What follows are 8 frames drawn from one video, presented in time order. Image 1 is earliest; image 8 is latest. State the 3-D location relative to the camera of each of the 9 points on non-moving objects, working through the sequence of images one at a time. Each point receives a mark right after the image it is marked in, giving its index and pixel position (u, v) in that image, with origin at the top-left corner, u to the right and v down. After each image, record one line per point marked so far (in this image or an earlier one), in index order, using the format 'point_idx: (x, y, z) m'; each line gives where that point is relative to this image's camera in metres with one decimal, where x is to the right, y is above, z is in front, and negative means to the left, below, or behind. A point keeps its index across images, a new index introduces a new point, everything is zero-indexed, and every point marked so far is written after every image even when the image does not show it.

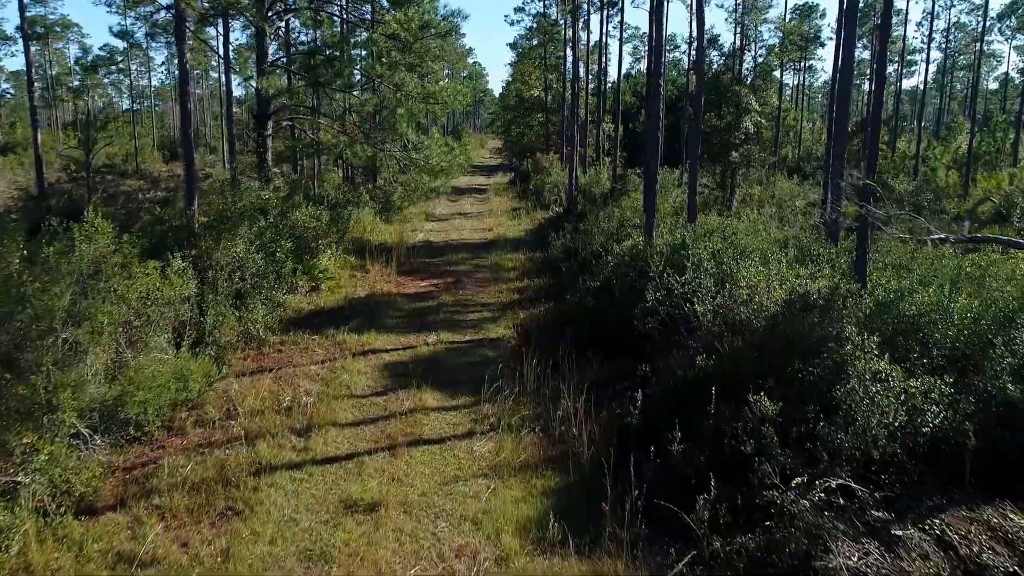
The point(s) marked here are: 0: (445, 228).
0: (-1.8, +1.6, +16.8) m
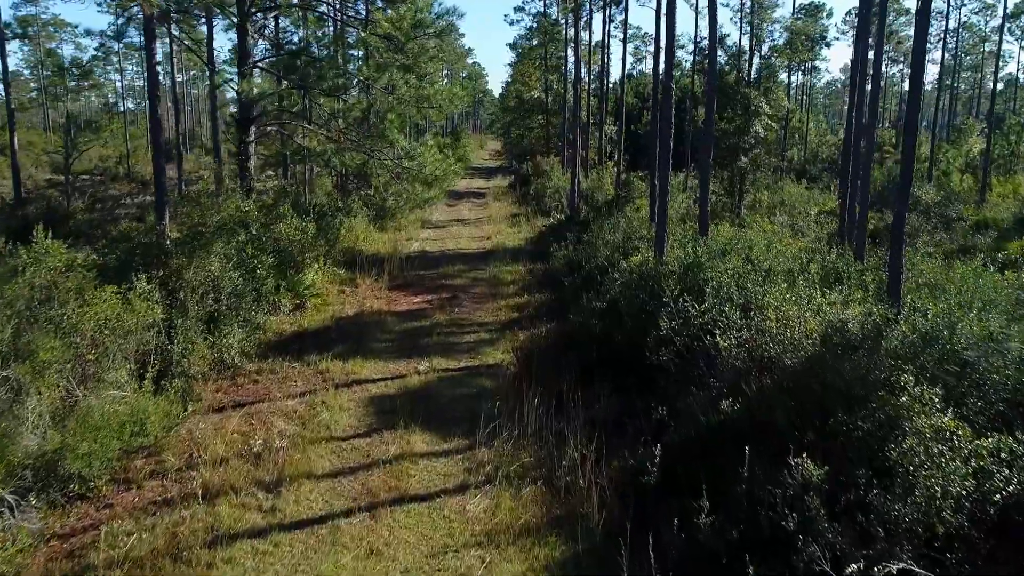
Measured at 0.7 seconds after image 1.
0: (-1.8, +1.3, +16.1) m
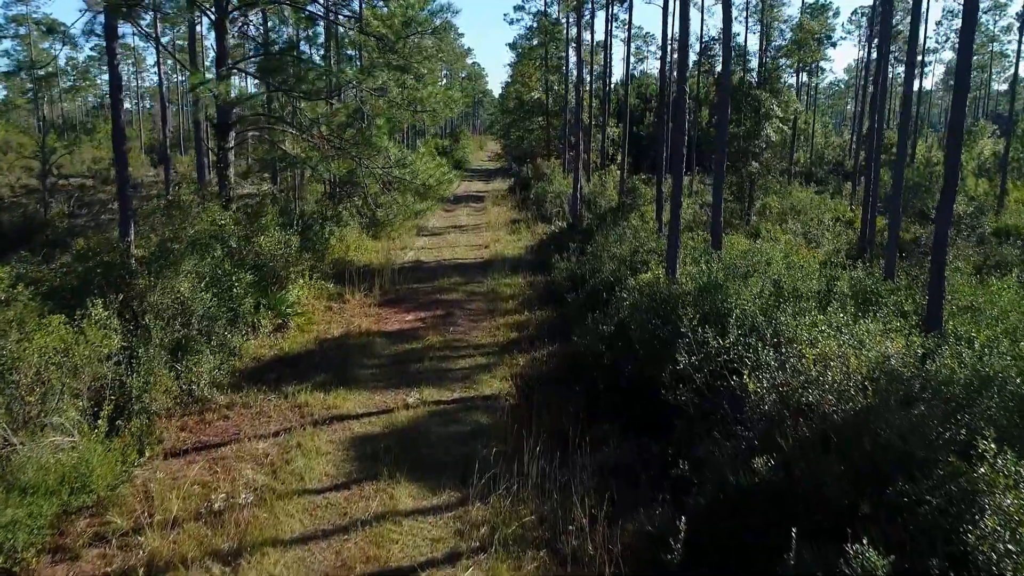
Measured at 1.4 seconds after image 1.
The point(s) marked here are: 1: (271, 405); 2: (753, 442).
0: (-1.8, +1.0, +15.4) m
1: (-2.5, -1.2, +6.7) m
2: (+1.7, -1.1, +4.6) m
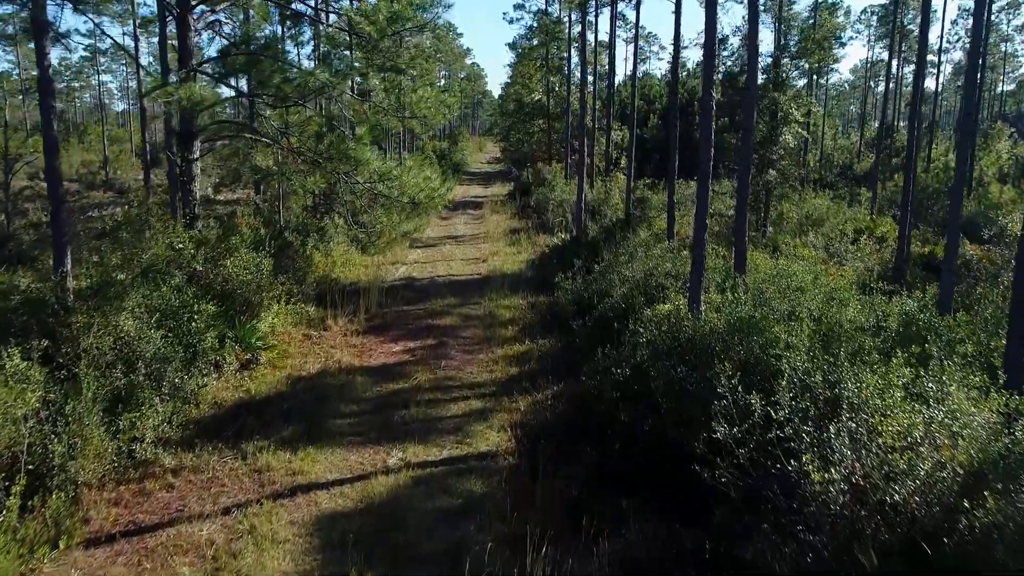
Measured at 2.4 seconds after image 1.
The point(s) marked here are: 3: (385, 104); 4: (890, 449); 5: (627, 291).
0: (-1.8, +0.7, +14.3) m
1: (-2.5, -1.6, +5.6) m
2: (+1.7, -1.5, +3.6) m
3: (-1.8, +2.6, +8.9) m
4: (+2.3, -1.0, +3.8) m
5: (+1.6, -0.1, +8.6) m
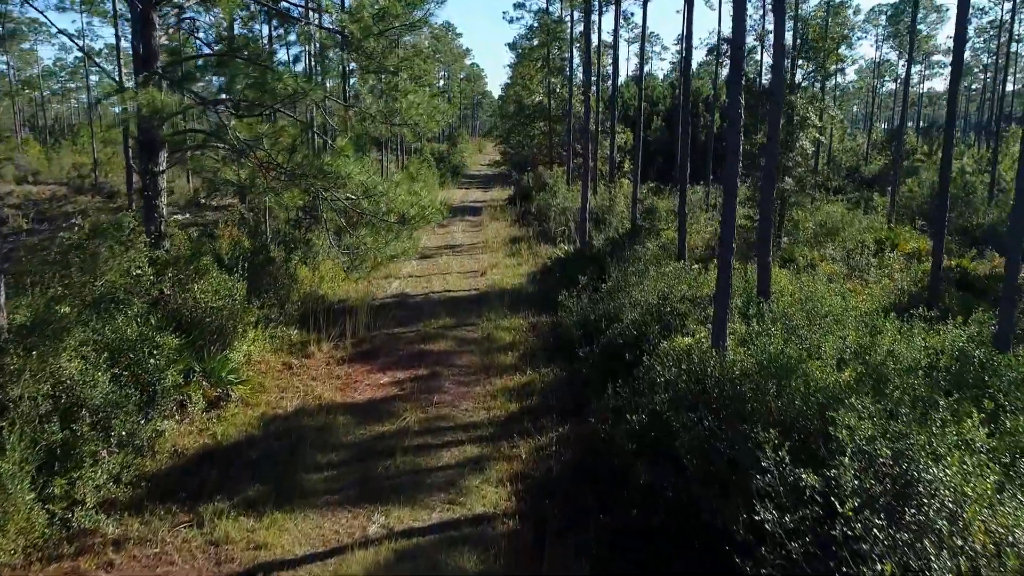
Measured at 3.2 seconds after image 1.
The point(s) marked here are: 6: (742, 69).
0: (-1.8, +0.4, +13.5) m
1: (-2.5, -1.9, +4.8) m
2: (+1.7, -1.8, +2.8) m
3: (-1.8, +2.3, +8.1) m
4: (+2.3, -1.3, +3.0) m
5: (+1.6, -0.4, +7.7) m
6: (+2.1, +2.0, +5.8) m
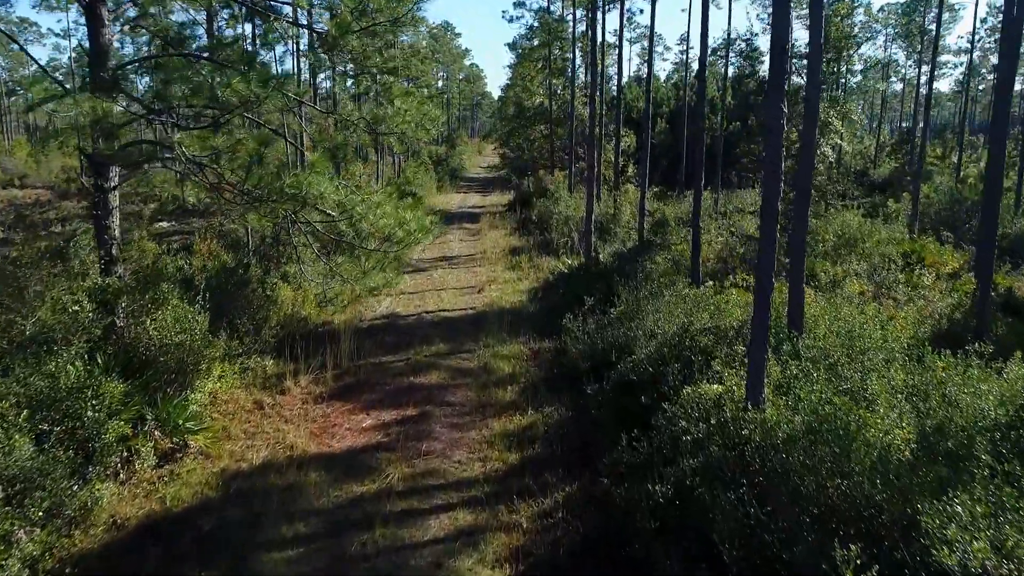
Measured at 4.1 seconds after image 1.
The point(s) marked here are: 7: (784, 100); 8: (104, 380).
0: (-1.8, 0.0, +12.6) m
1: (-2.5, -2.2, +3.9) m
2: (+1.7, -2.1, +1.9) m
3: (-1.8, +1.9, +7.2) m
4: (+2.3, -1.6, +2.1) m
5: (+1.6, -0.7, +6.8) m
6: (+2.1, +1.7, +4.8) m
7: (+2.1, +1.4, +4.9) m
8: (-3.6, -0.8, +5.6) m
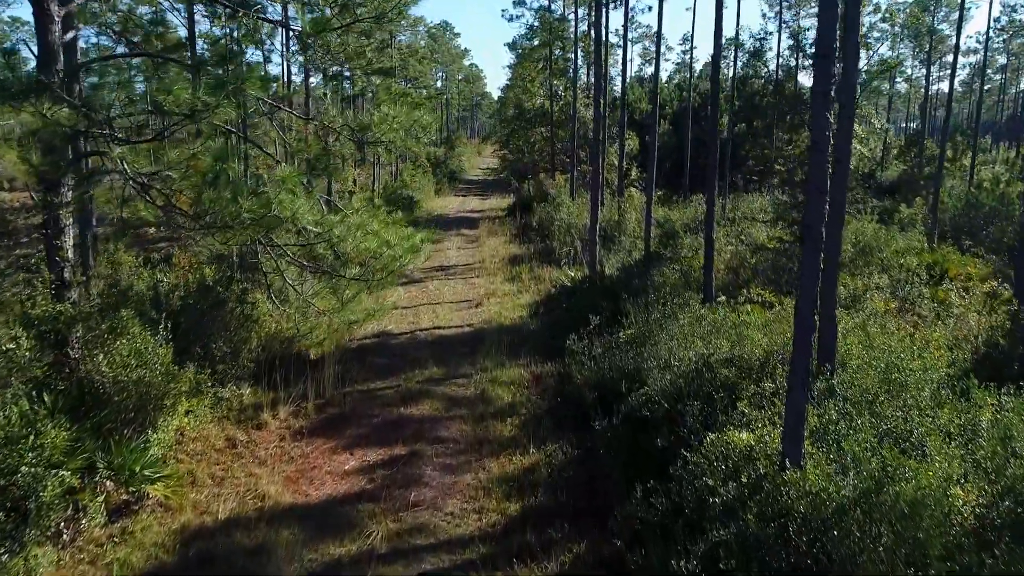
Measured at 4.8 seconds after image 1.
0: (-1.8, -0.2, +11.9) m
1: (-2.5, -2.5, +3.2) m
2: (+1.7, -2.4, +1.2) m
3: (-1.8, +1.7, +6.5) m
4: (+2.3, -1.9, +1.4) m
5: (+1.6, -1.0, +6.1) m
6: (+2.1, +1.4, +4.1) m
7: (+2.1, +1.2, +4.2) m
8: (-3.6, -1.1, +4.9) m
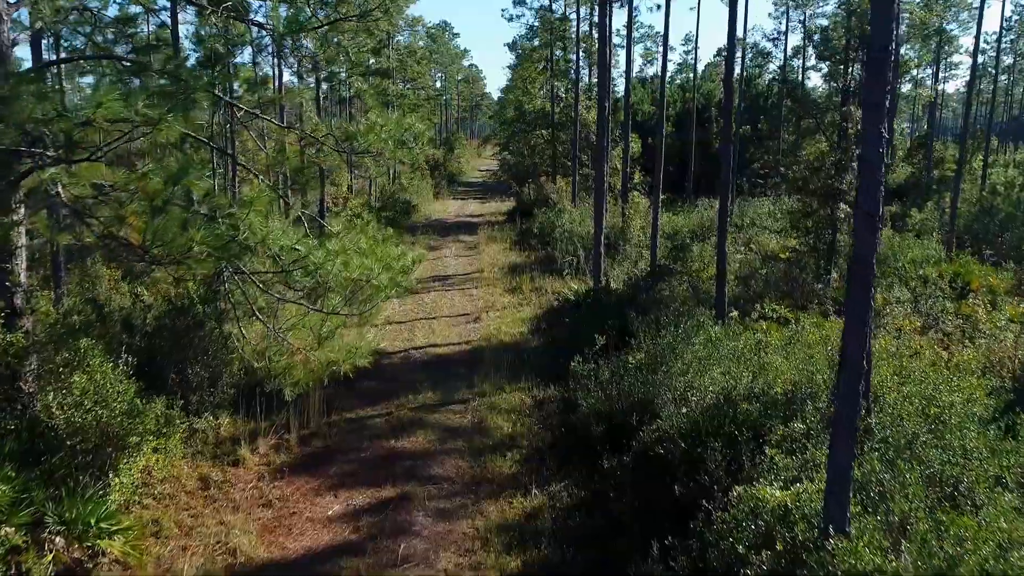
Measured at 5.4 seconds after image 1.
0: (-1.8, -0.5, +11.3) m
1: (-2.5, -2.7, +2.6) m
2: (+1.7, -2.6, +0.6) m
3: (-1.8, +1.4, +5.9) m
4: (+2.3, -2.1, +0.8) m
5: (+1.6, -1.2, +5.5) m
6: (+2.1, +1.2, +3.5) m
7: (+2.1, +0.9, +3.6) m
8: (-3.6, -1.3, +4.3) m
